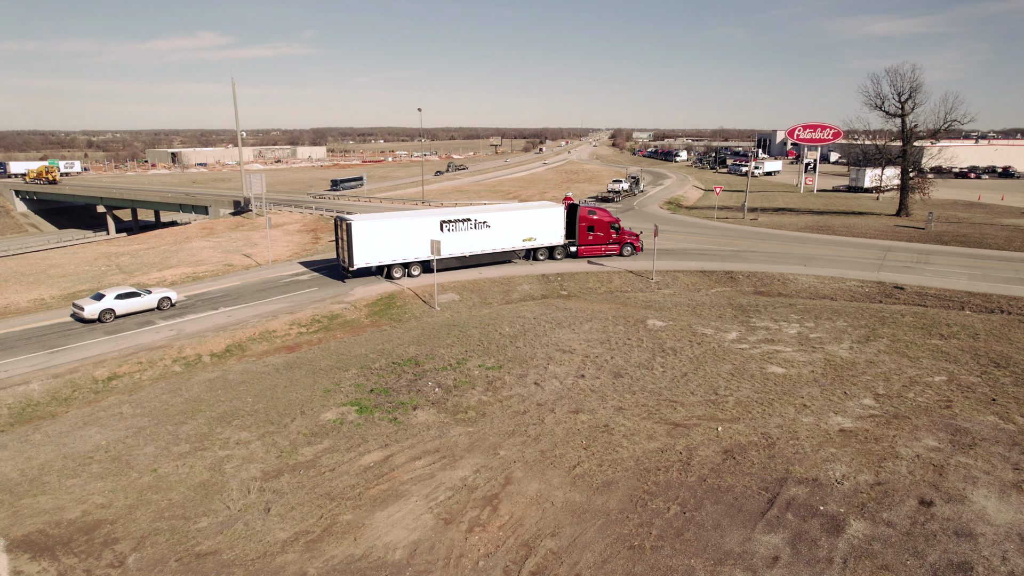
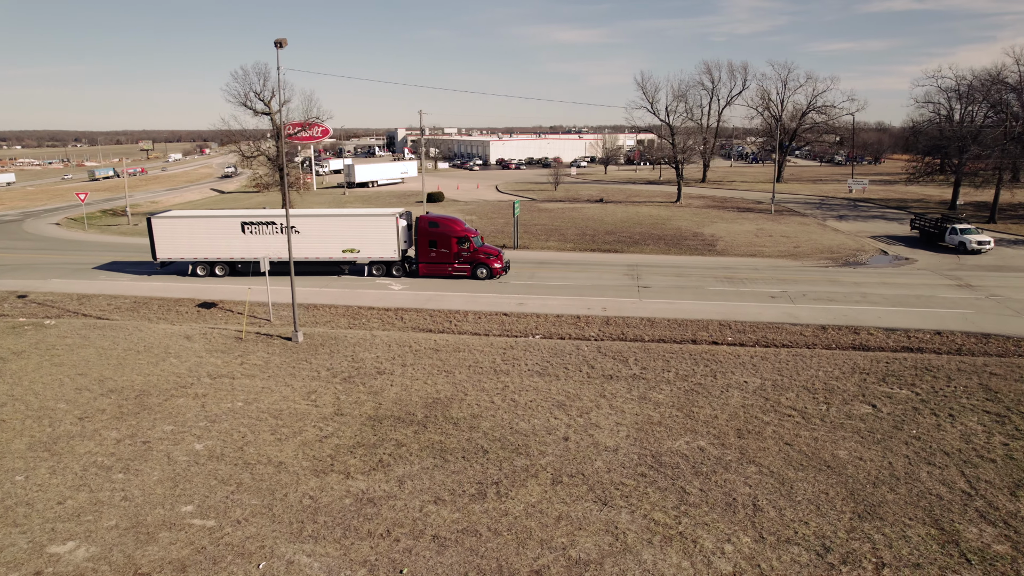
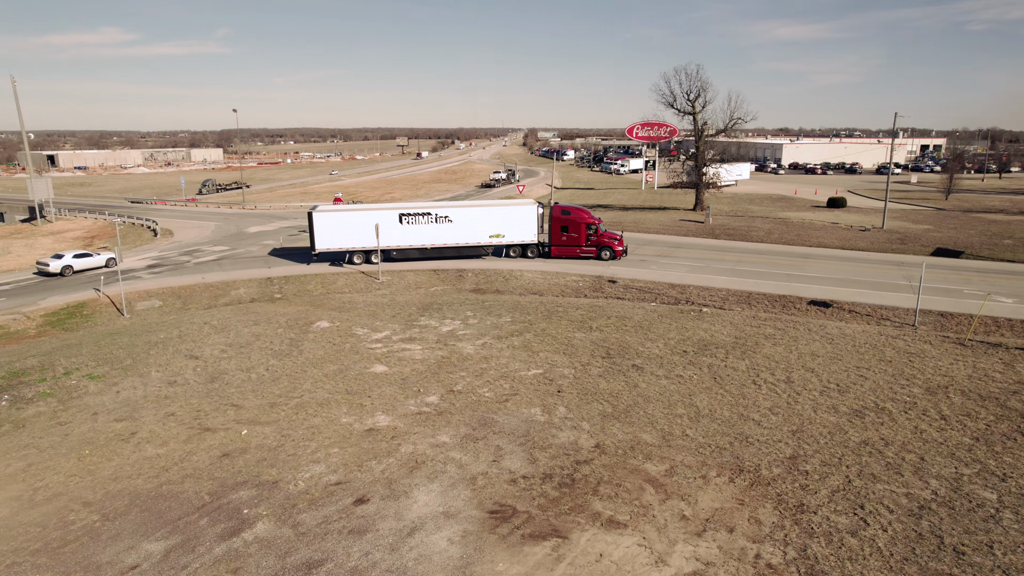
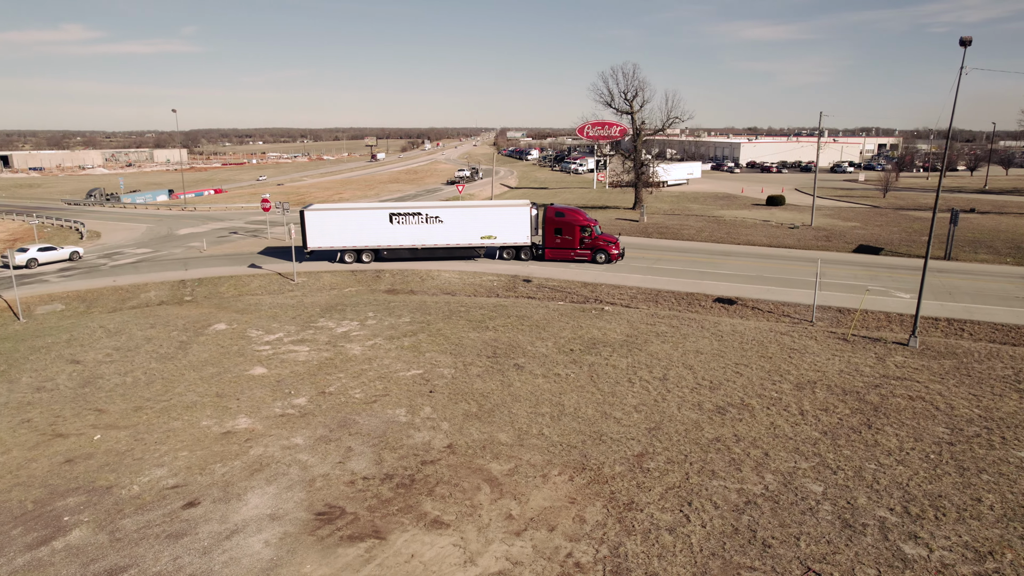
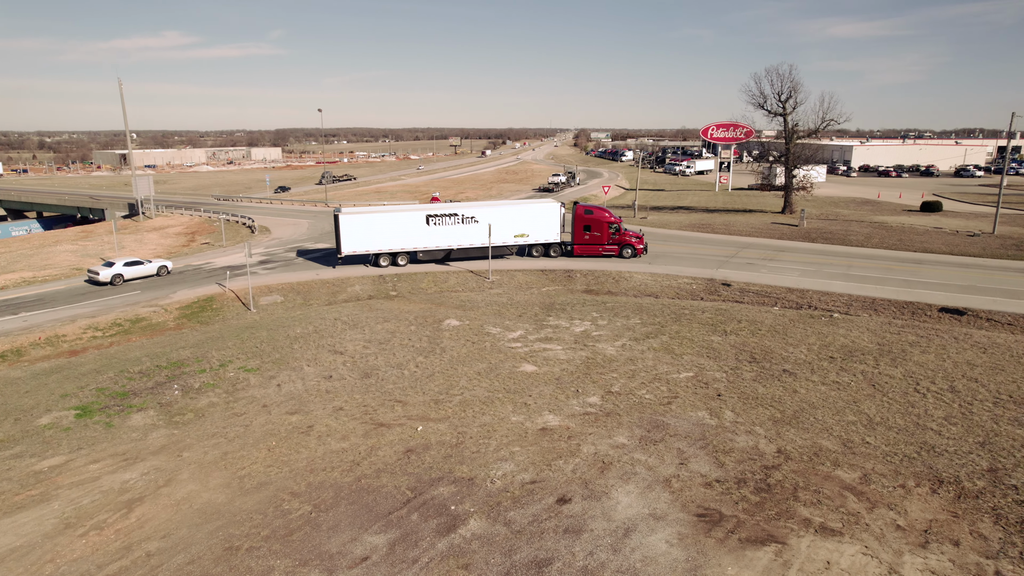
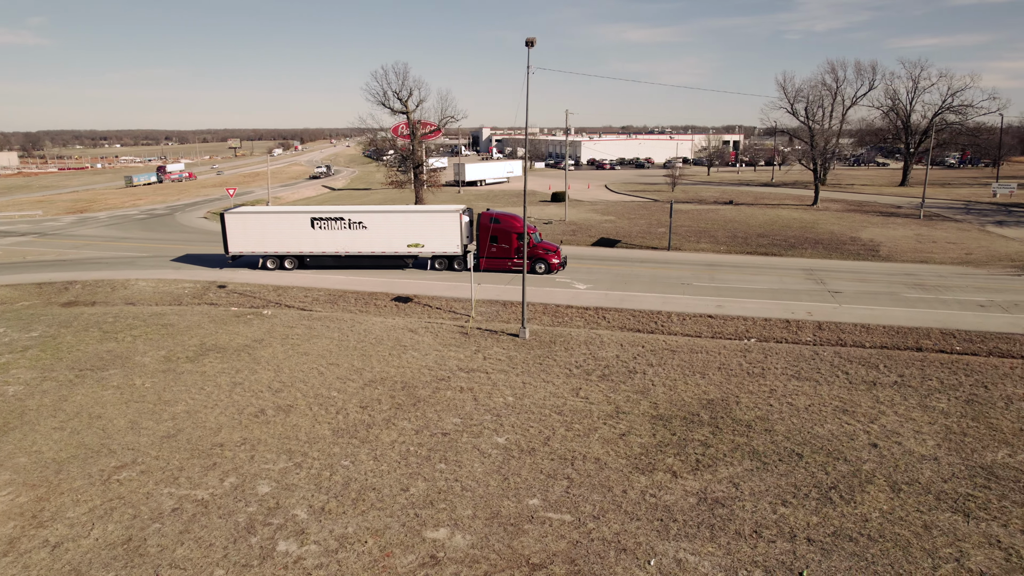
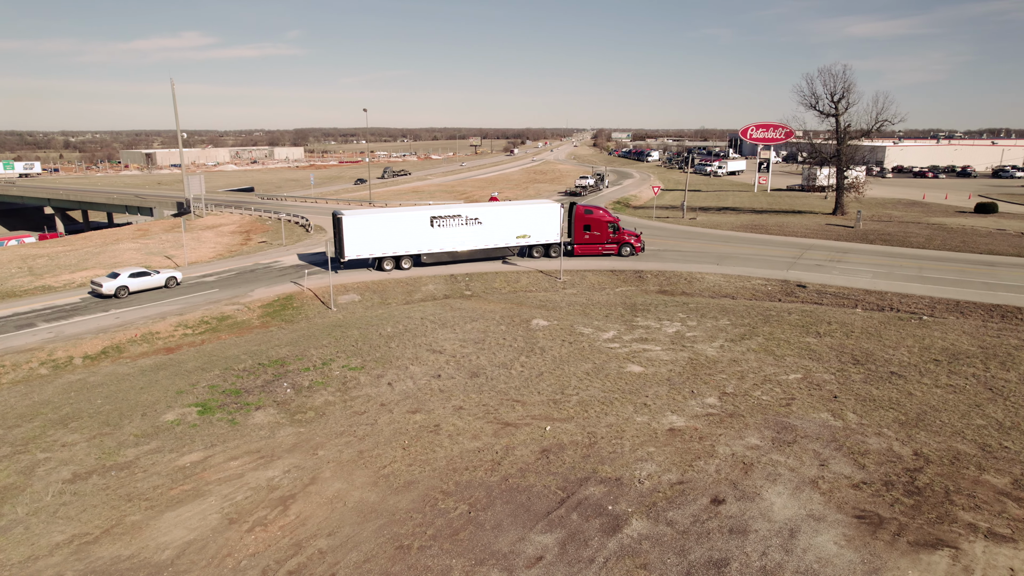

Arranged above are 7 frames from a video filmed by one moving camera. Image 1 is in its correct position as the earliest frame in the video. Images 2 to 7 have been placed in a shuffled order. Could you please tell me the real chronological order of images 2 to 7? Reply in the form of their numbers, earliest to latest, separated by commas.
7, 5, 3, 4, 6, 2
